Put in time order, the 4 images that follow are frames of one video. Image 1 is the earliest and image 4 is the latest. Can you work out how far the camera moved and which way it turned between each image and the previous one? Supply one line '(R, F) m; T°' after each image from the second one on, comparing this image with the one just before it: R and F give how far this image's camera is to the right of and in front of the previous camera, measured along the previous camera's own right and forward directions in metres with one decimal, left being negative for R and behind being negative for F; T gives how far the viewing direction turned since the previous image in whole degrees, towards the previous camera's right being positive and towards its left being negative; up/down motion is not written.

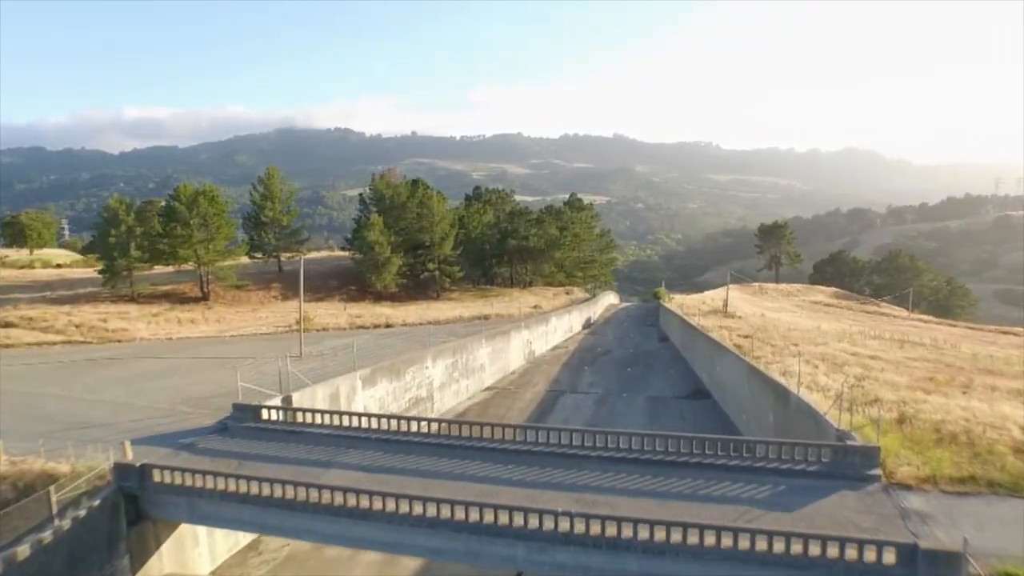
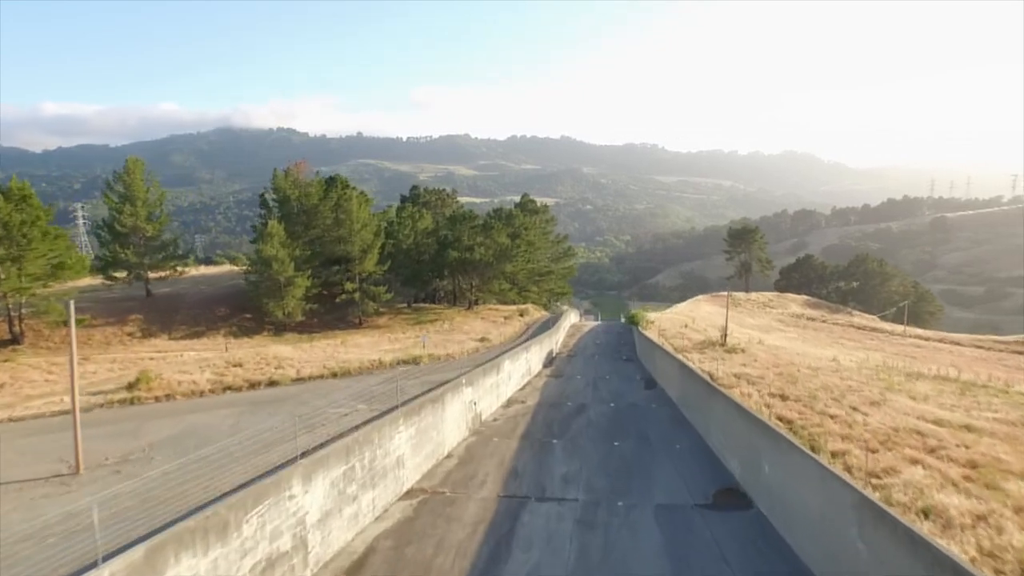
(+0.5, +11.0) m; +4°
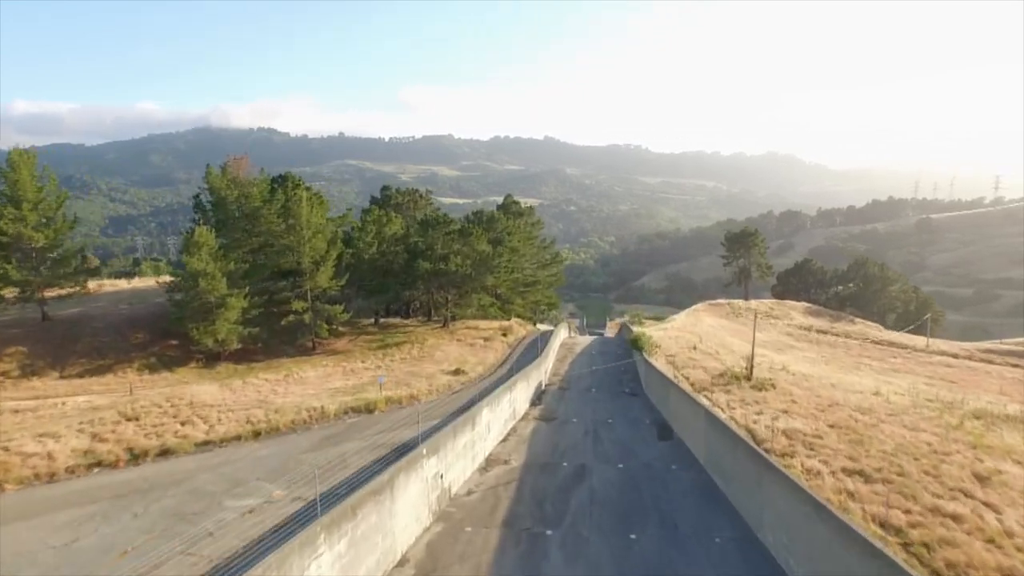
(+0.2, +6.9) m; +1°
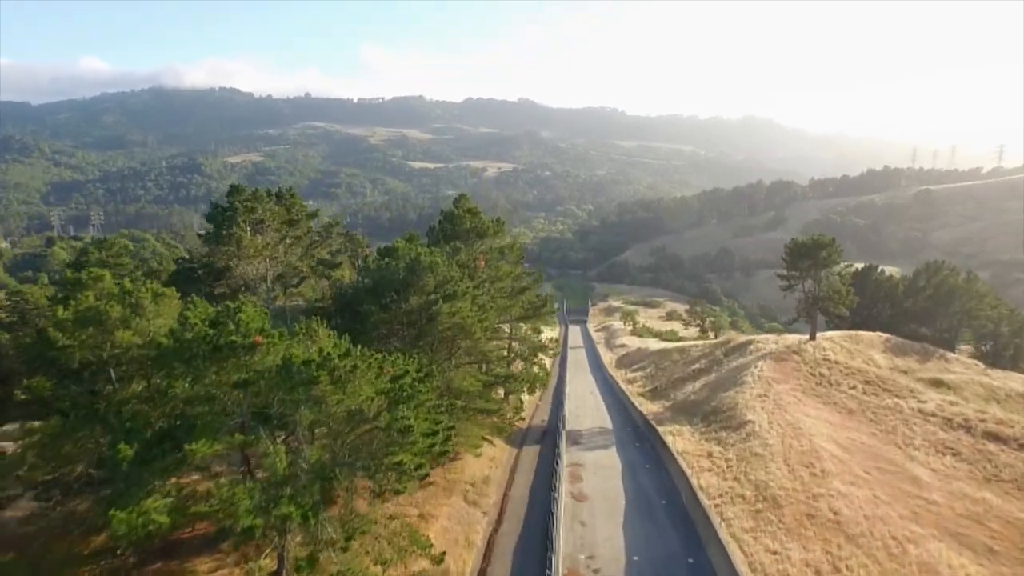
(+1.2, +29.9) m; +2°
